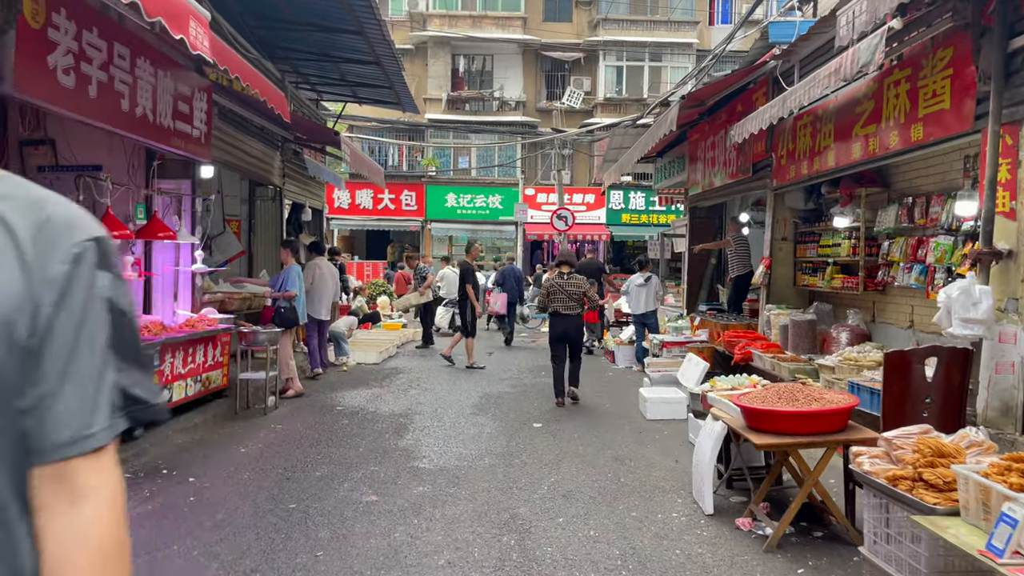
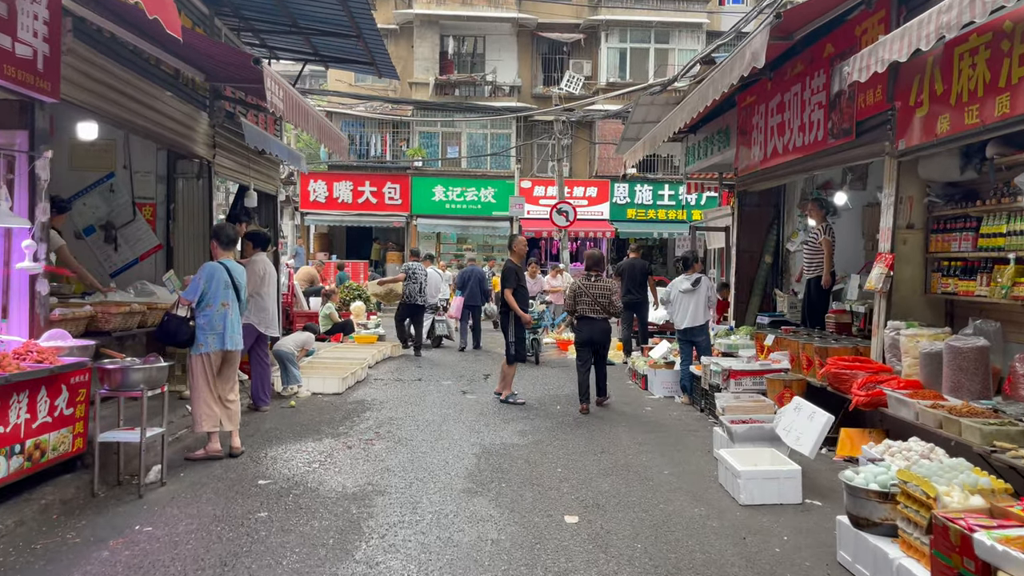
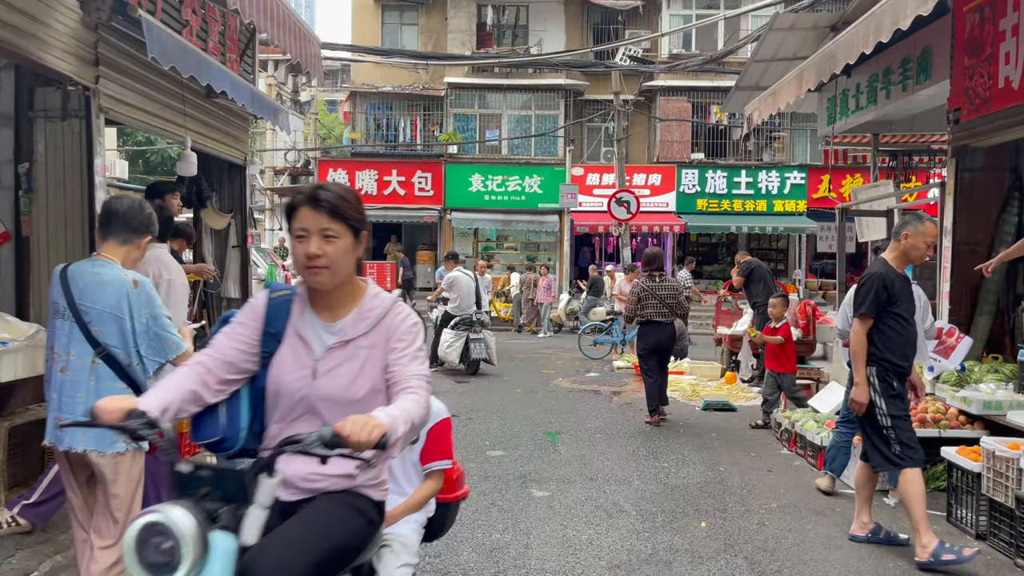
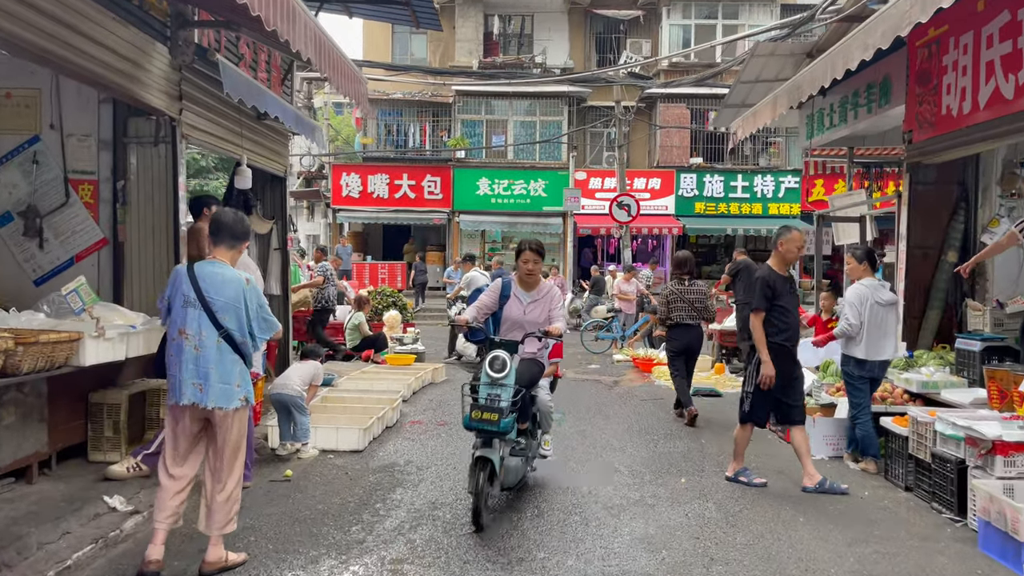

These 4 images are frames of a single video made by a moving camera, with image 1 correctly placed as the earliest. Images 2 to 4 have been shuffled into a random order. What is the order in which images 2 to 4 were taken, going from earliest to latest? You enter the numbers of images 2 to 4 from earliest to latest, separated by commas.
2, 4, 3
